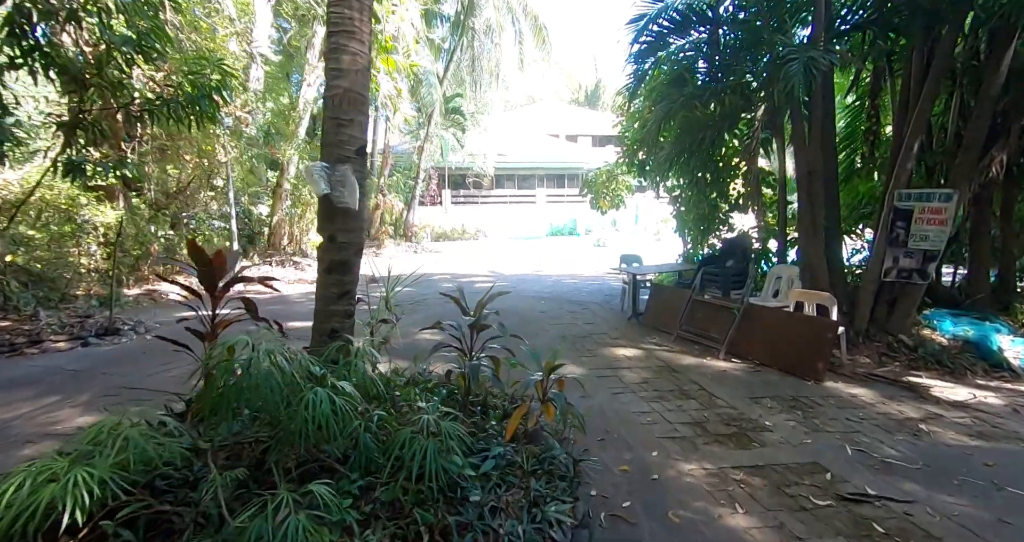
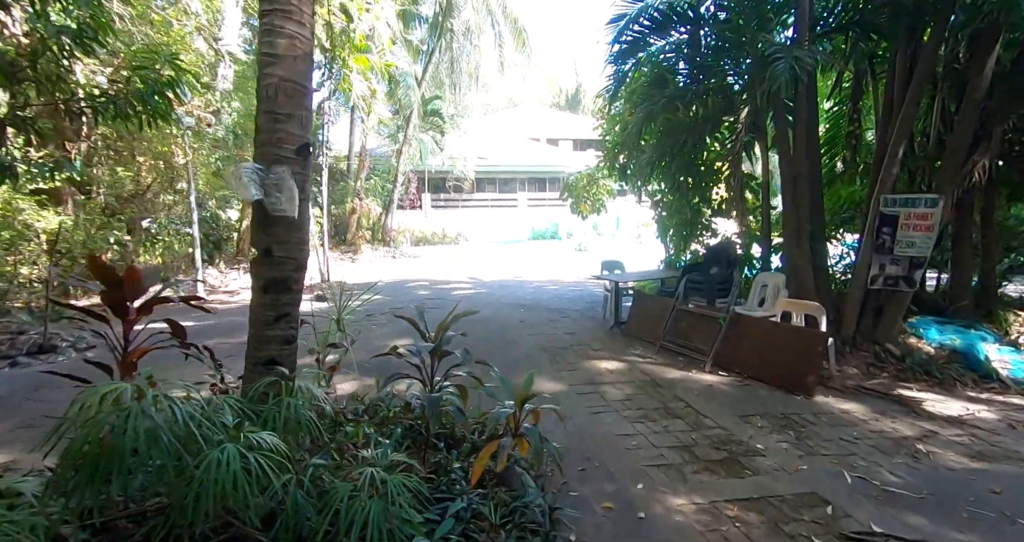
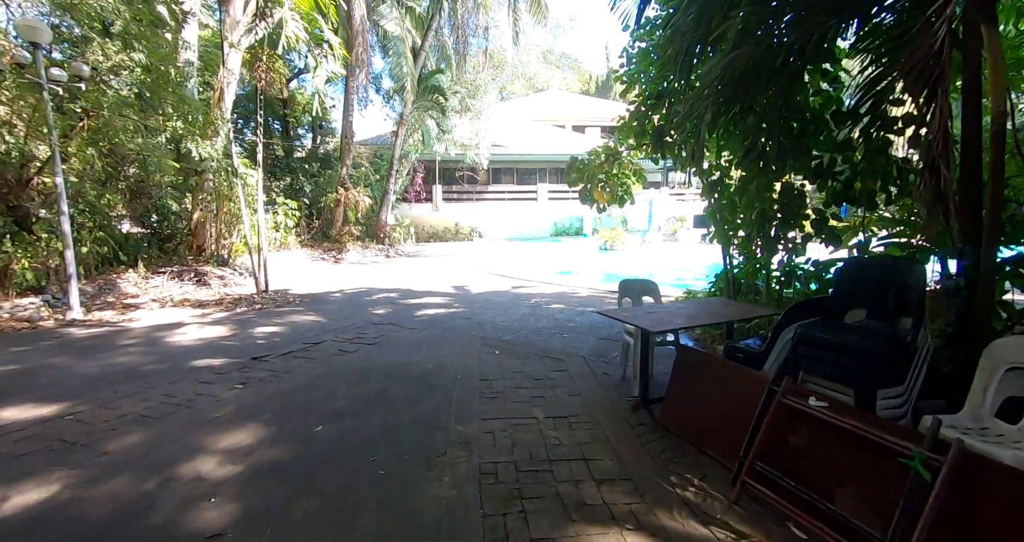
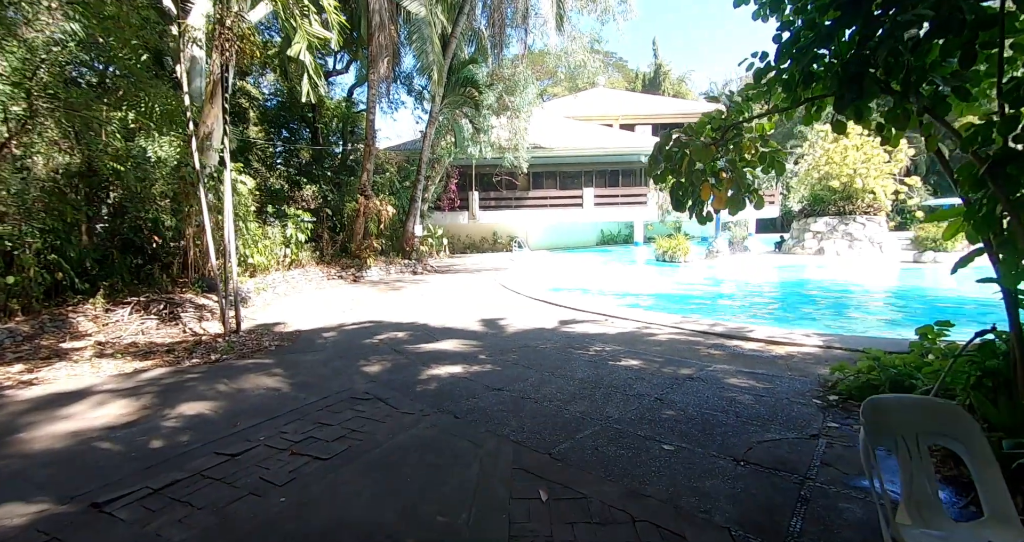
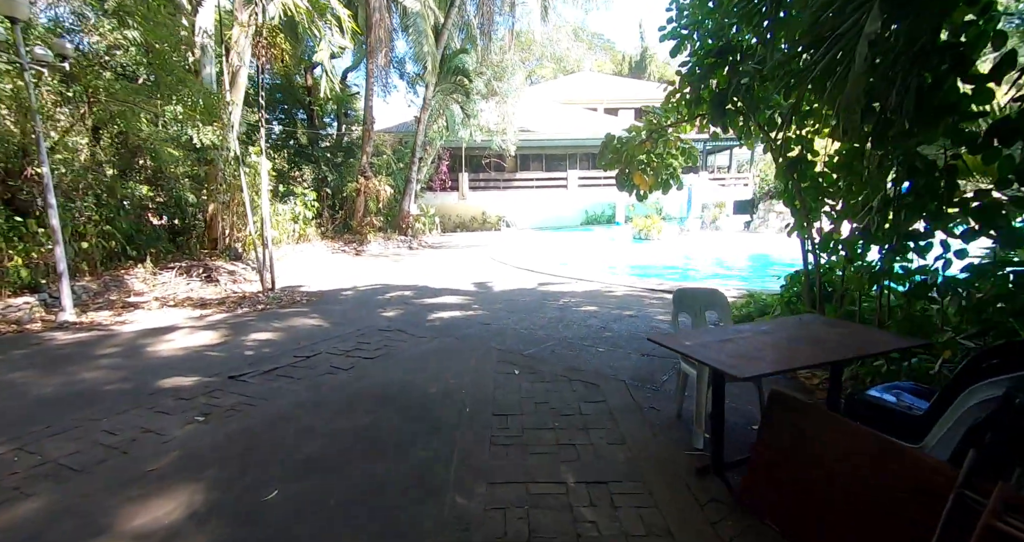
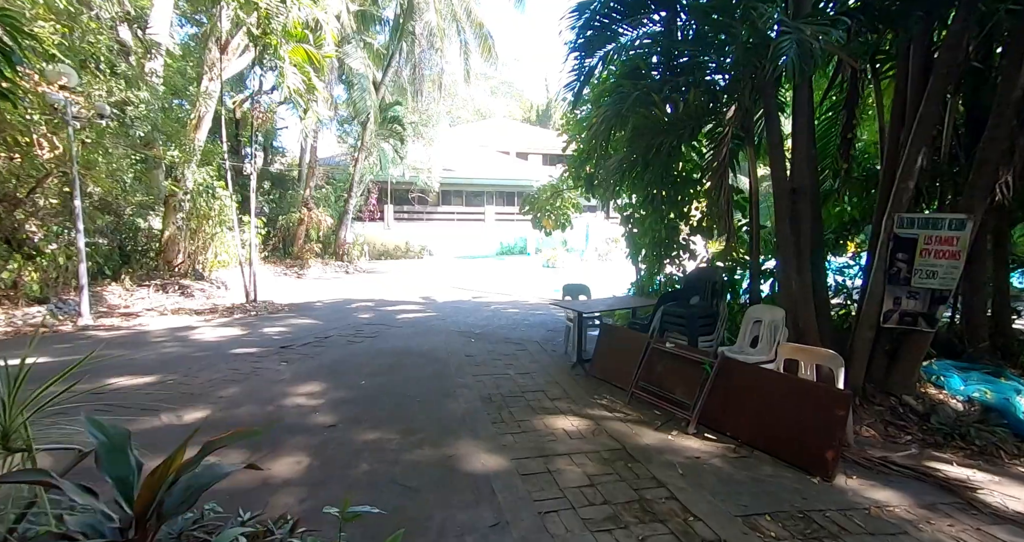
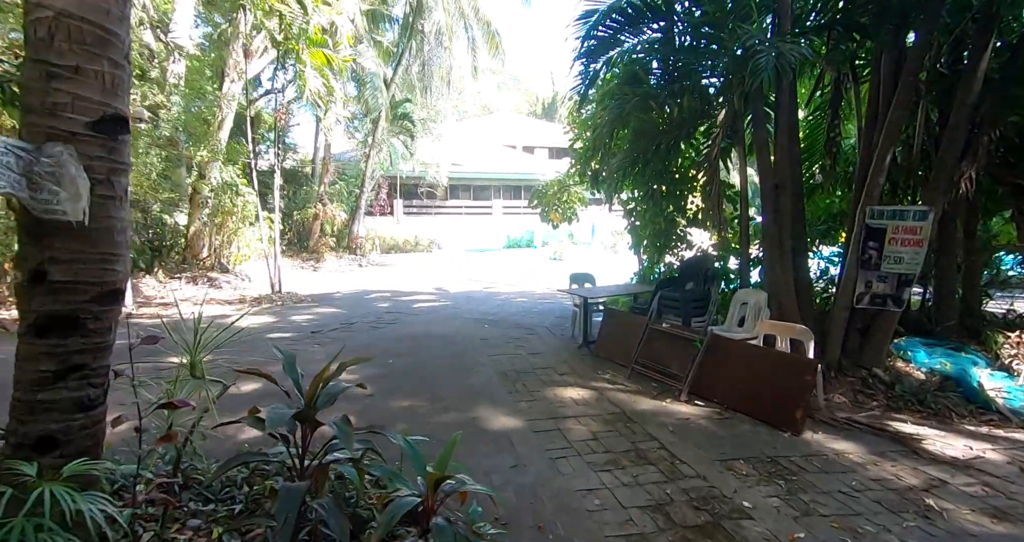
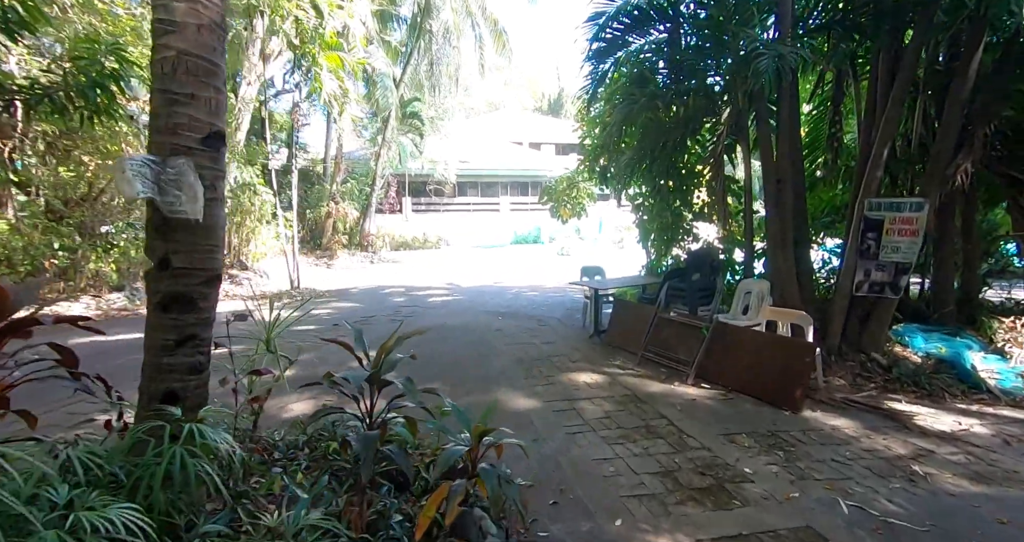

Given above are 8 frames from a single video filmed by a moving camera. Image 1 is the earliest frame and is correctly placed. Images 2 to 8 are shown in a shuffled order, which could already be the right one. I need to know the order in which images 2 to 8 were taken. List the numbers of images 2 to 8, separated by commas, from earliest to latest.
2, 8, 7, 6, 3, 5, 4
